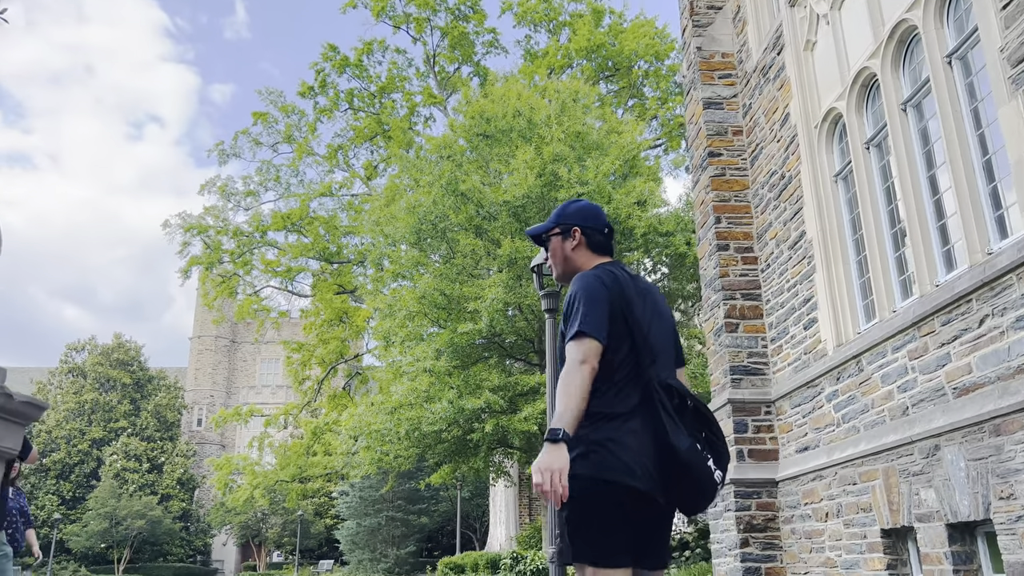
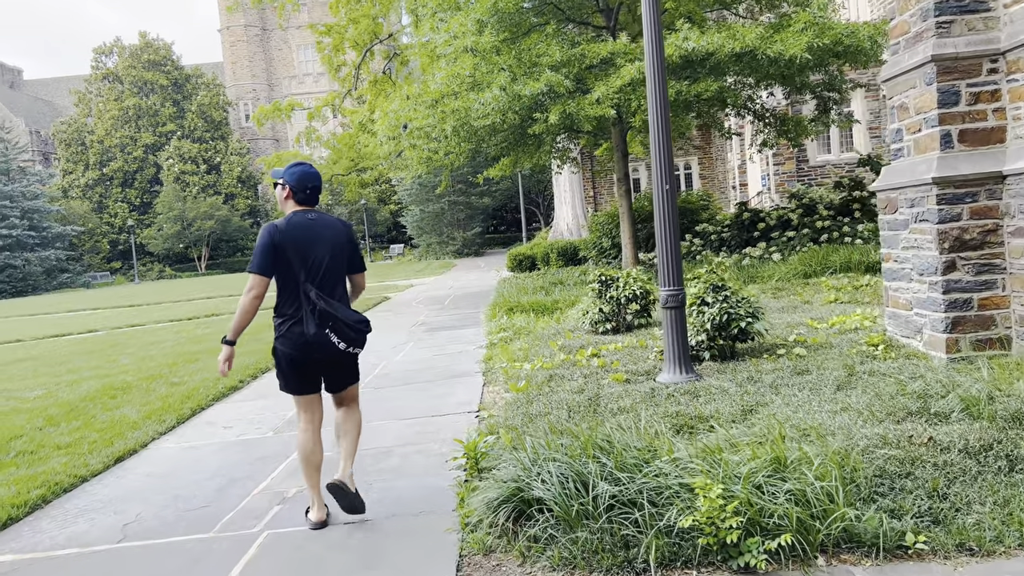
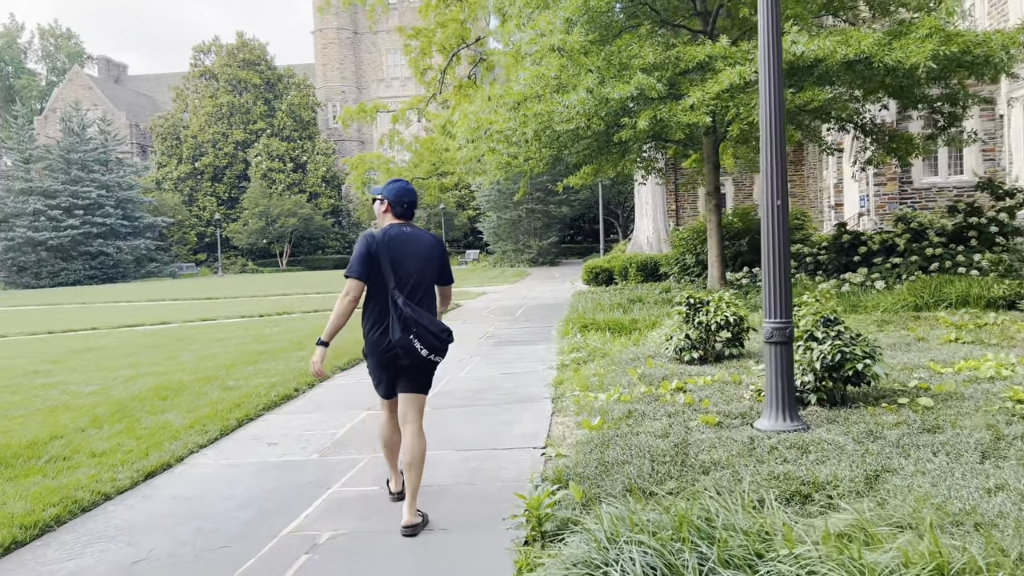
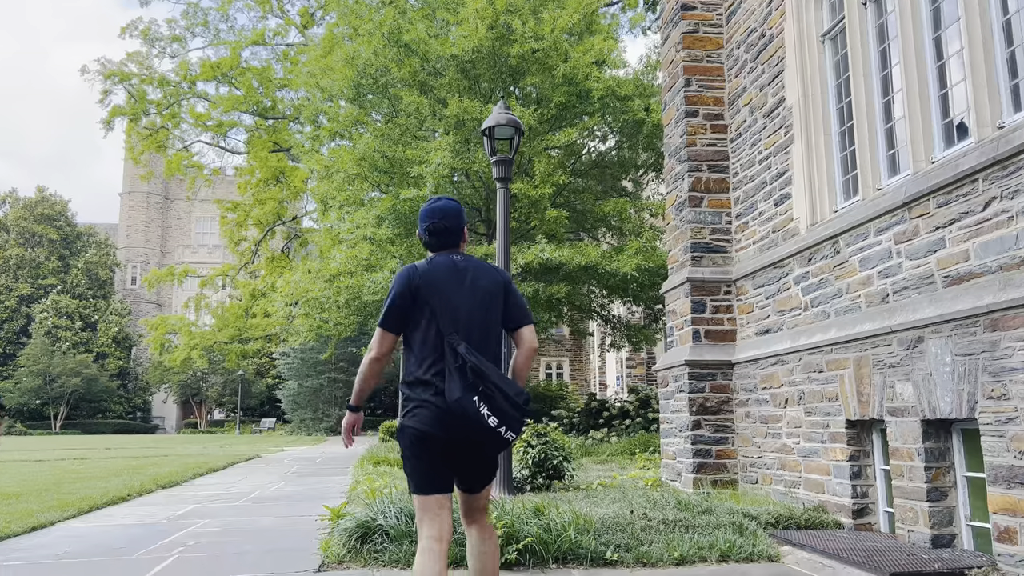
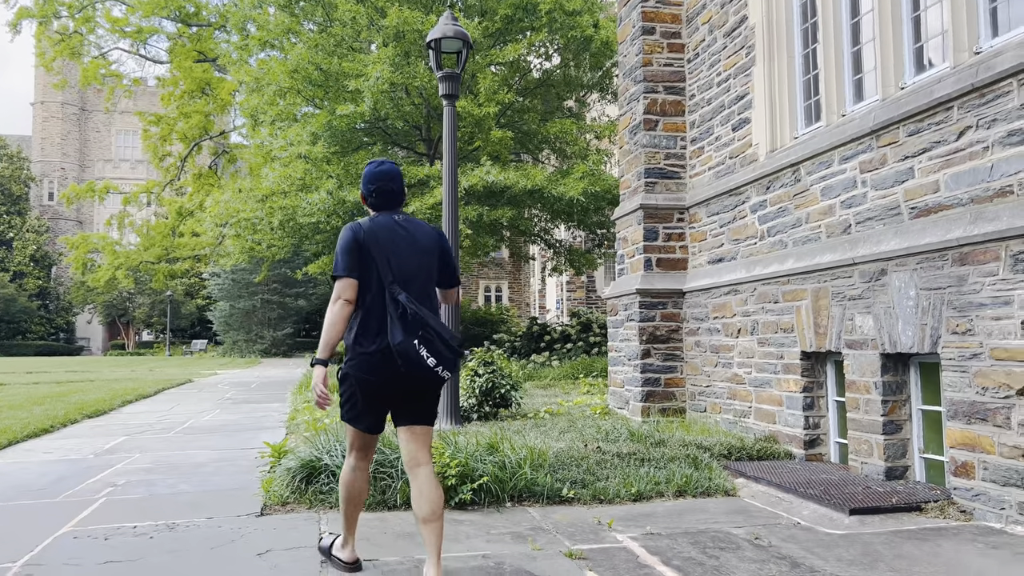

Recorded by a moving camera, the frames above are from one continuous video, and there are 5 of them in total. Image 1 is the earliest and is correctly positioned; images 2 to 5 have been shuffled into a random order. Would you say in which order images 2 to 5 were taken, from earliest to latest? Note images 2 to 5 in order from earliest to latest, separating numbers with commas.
4, 5, 2, 3
